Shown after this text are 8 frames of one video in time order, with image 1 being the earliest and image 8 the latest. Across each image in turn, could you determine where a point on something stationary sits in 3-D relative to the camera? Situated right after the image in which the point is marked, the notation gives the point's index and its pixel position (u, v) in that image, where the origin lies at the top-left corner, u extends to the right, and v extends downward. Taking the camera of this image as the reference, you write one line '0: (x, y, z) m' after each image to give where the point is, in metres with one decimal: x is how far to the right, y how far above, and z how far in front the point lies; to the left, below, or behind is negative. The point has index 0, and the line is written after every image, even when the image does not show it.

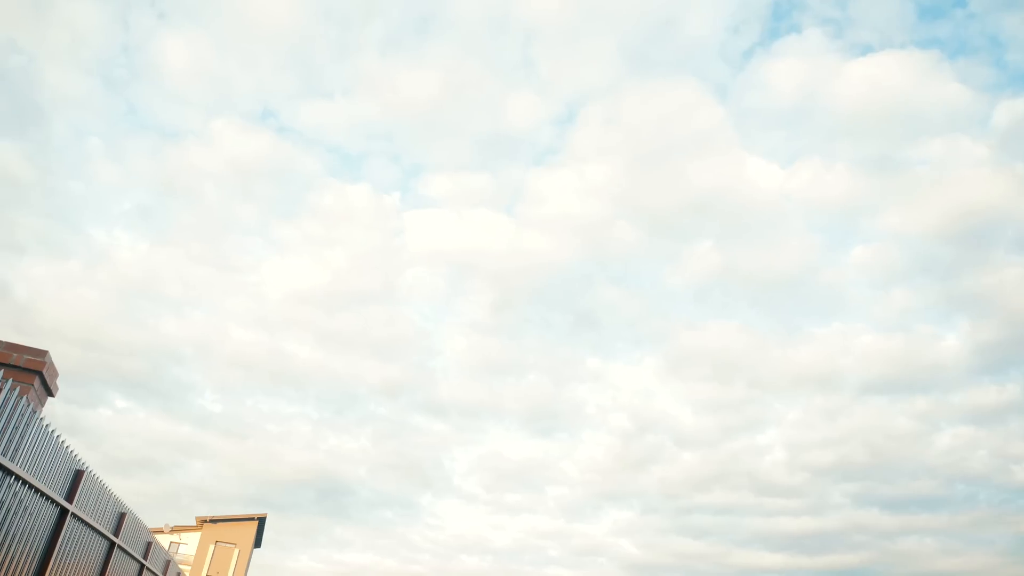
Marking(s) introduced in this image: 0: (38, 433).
0: (-3.8, -1.2, +6.0) m
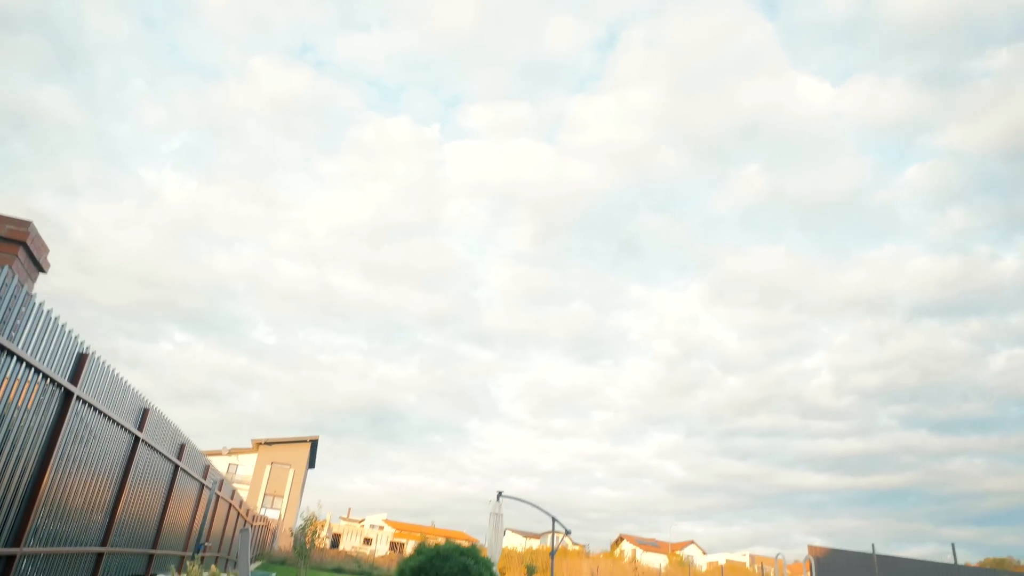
0: (-3.7, -0.2, +5.8) m
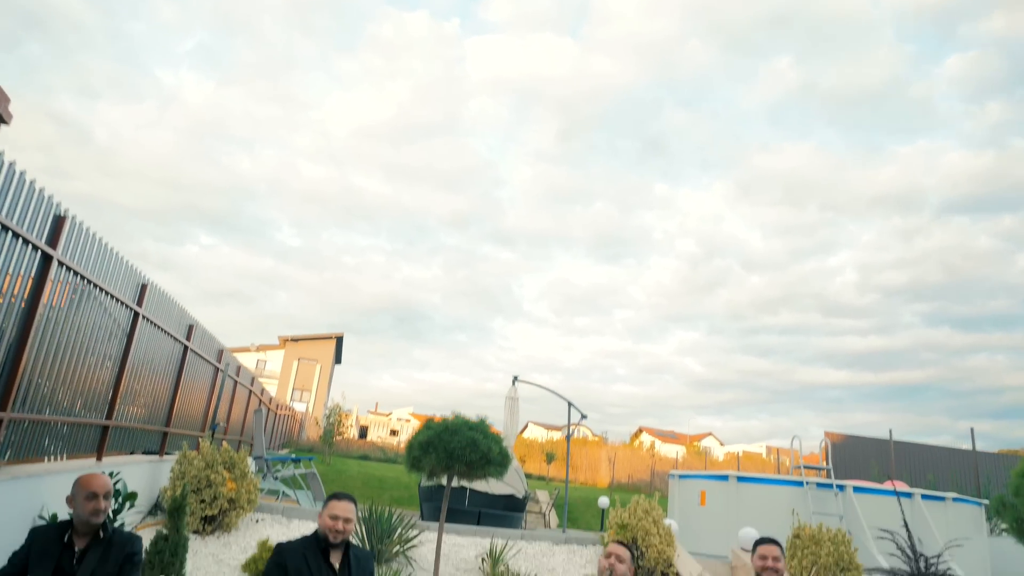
0: (-3.7, +0.8, +5.4) m
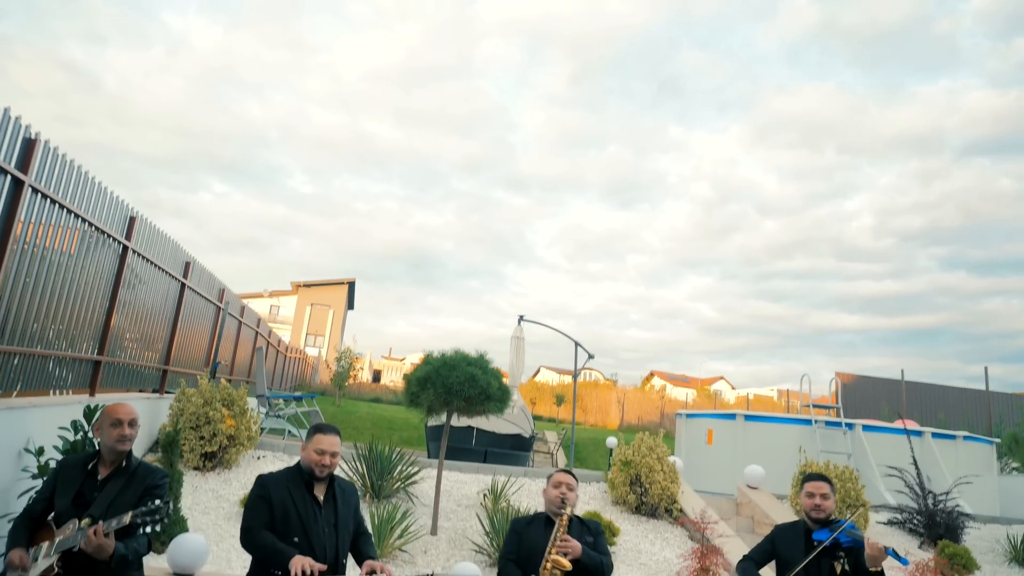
0: (-3.8, +1.4, +5.1) m
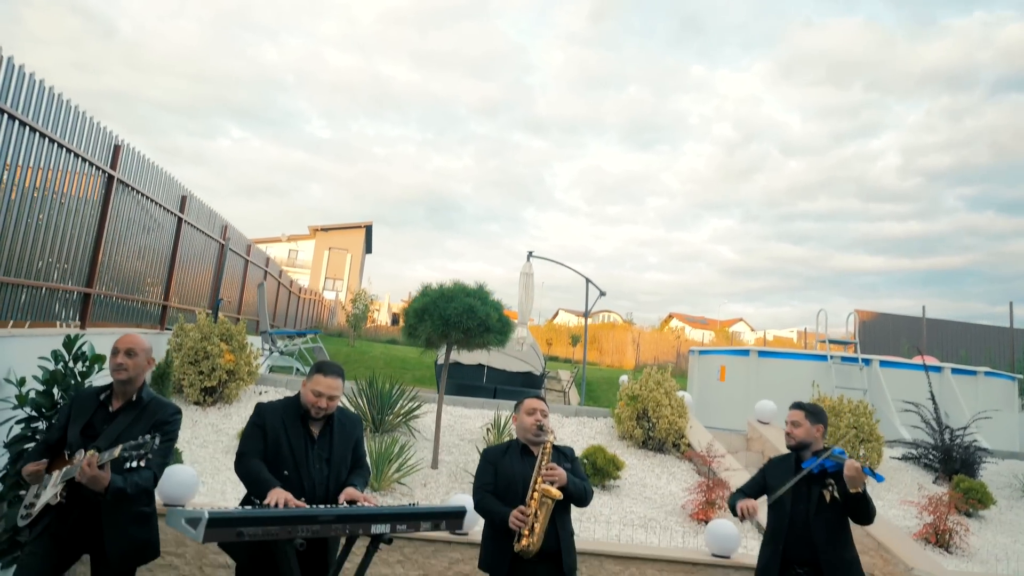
0: (-3.9, +1.9, +4.8) m
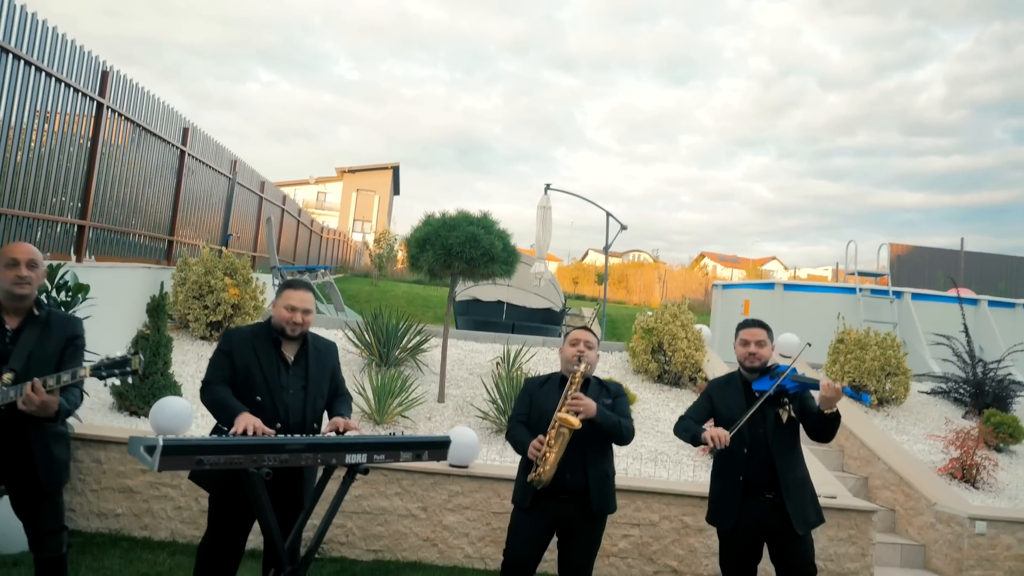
0: (-4.0, +2.3, +4.5) m
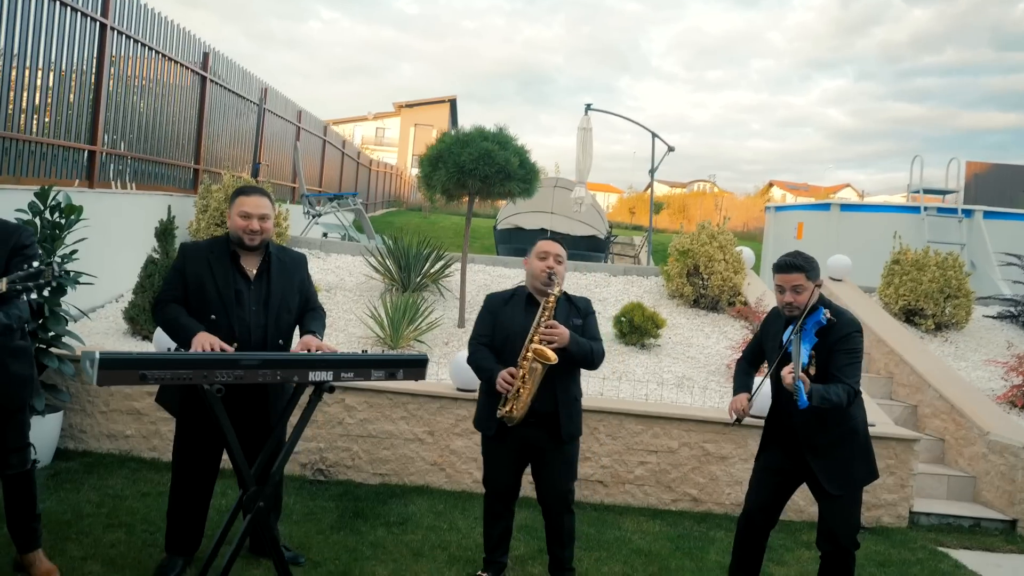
0: (-4.1, +2.8, +4.3) m
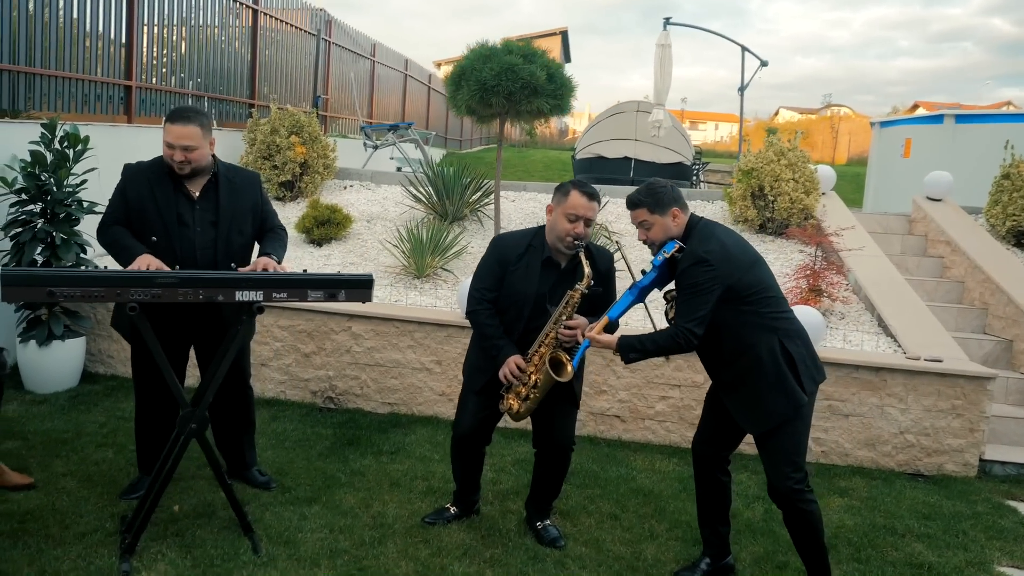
0: (-4.3, +3.2, +4.3) m
